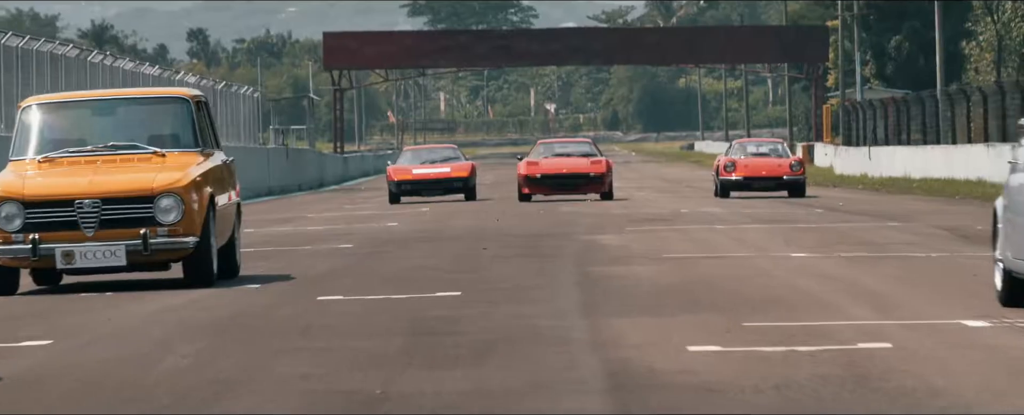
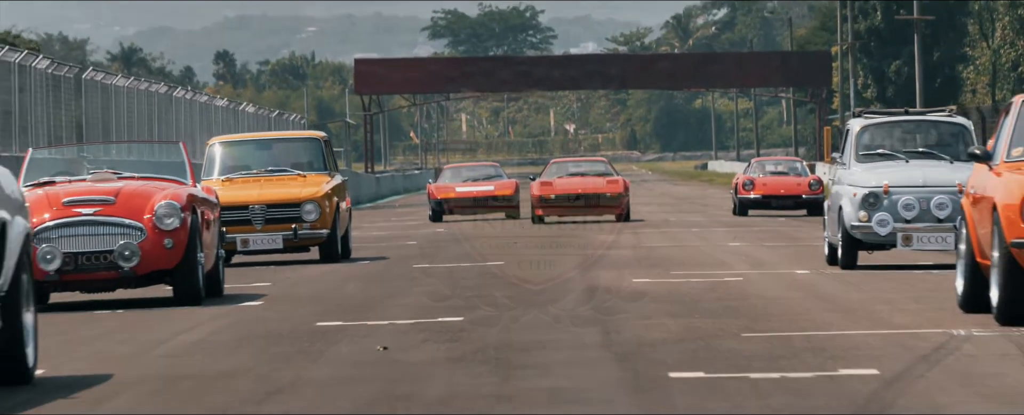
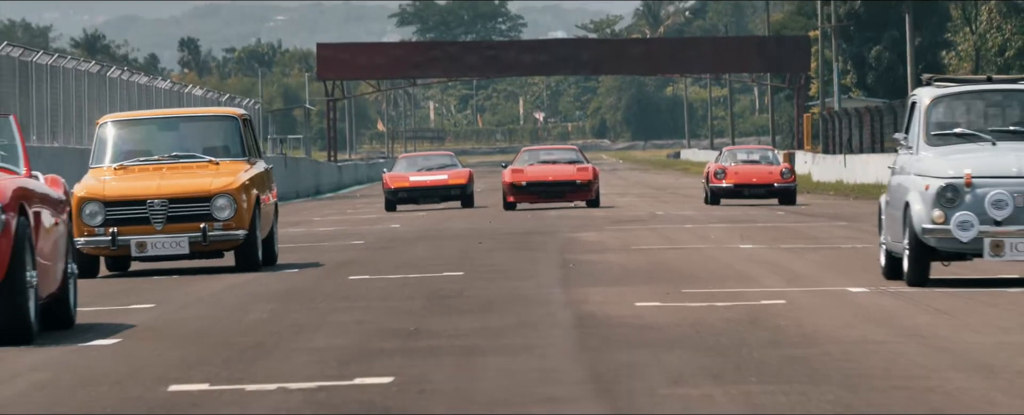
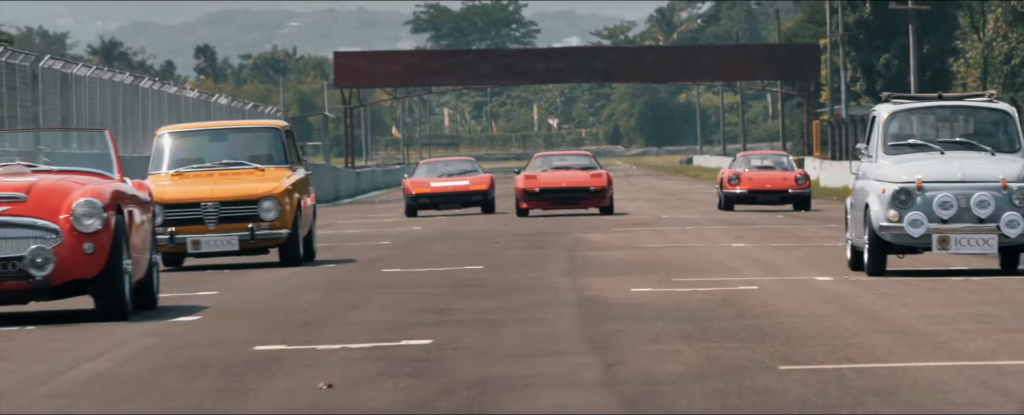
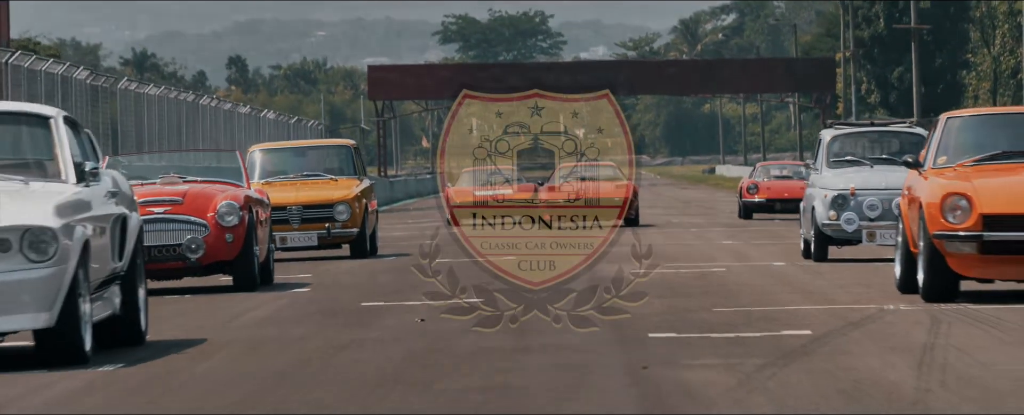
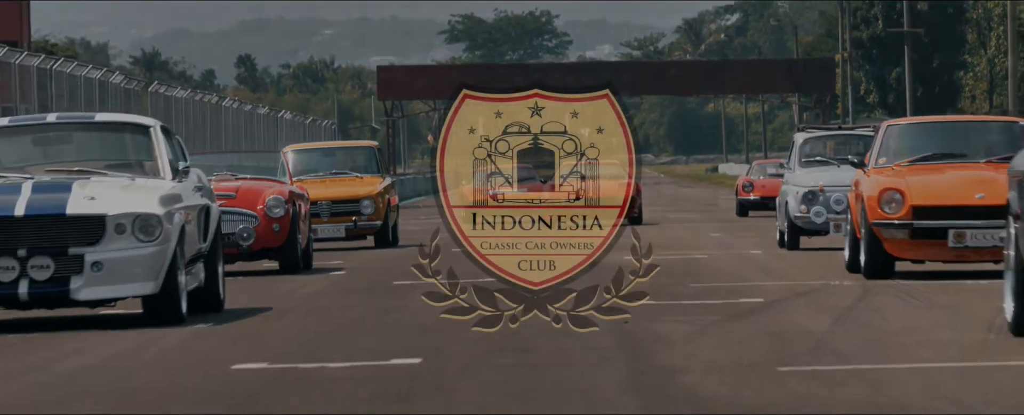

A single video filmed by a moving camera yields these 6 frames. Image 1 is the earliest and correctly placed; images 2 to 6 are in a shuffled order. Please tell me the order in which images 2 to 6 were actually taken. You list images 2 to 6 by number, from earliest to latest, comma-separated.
3, 4, 2, 5, 6
